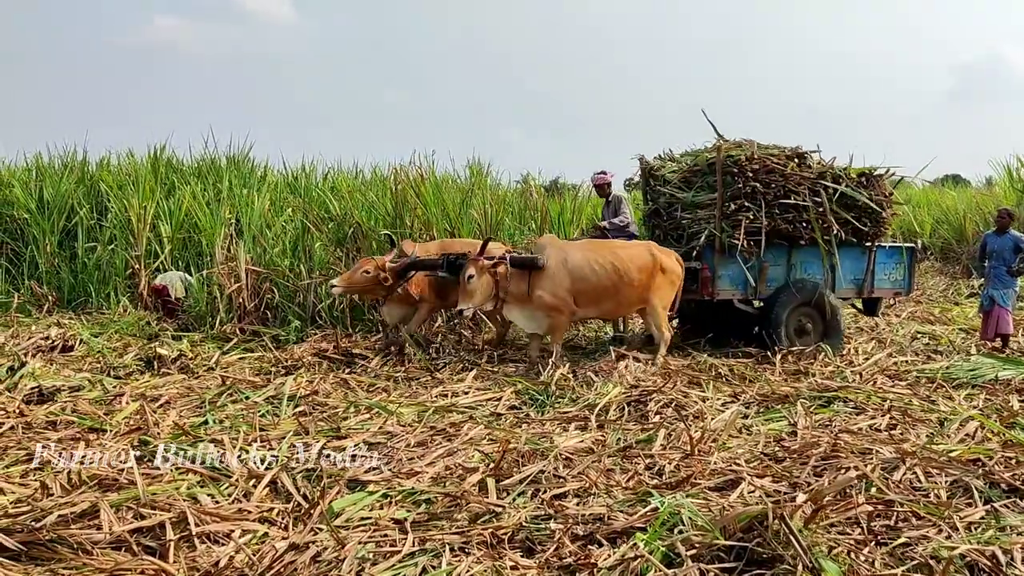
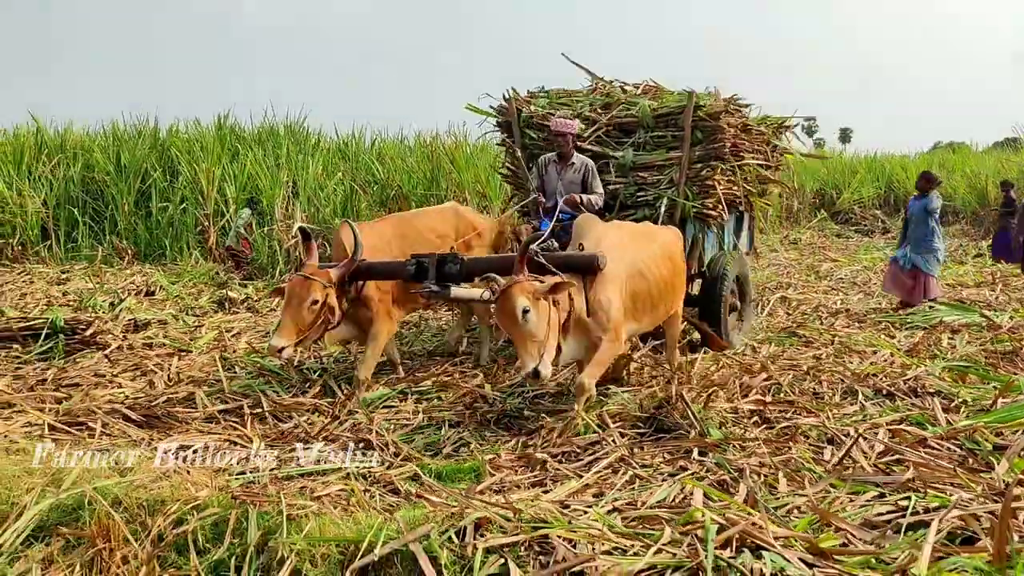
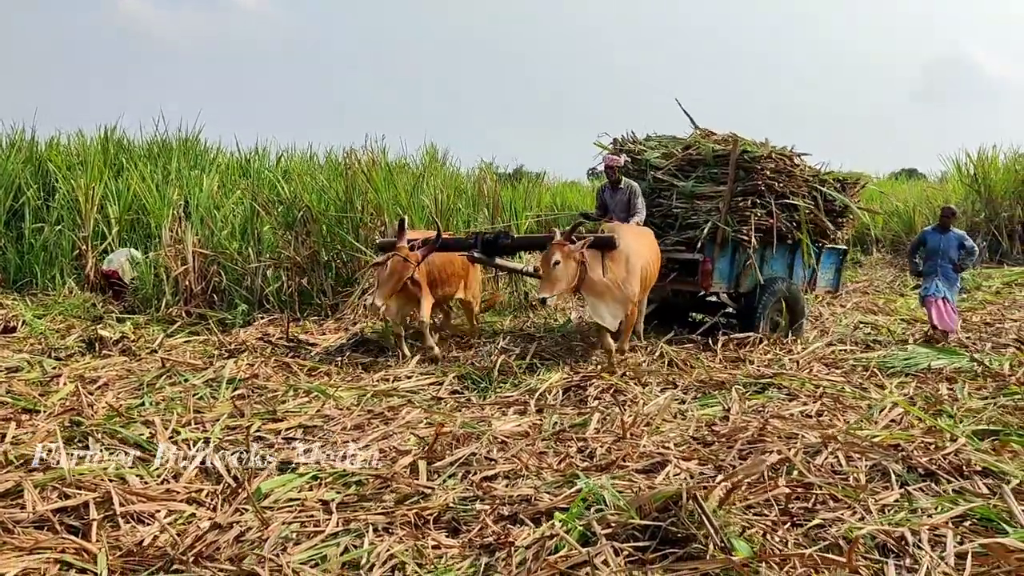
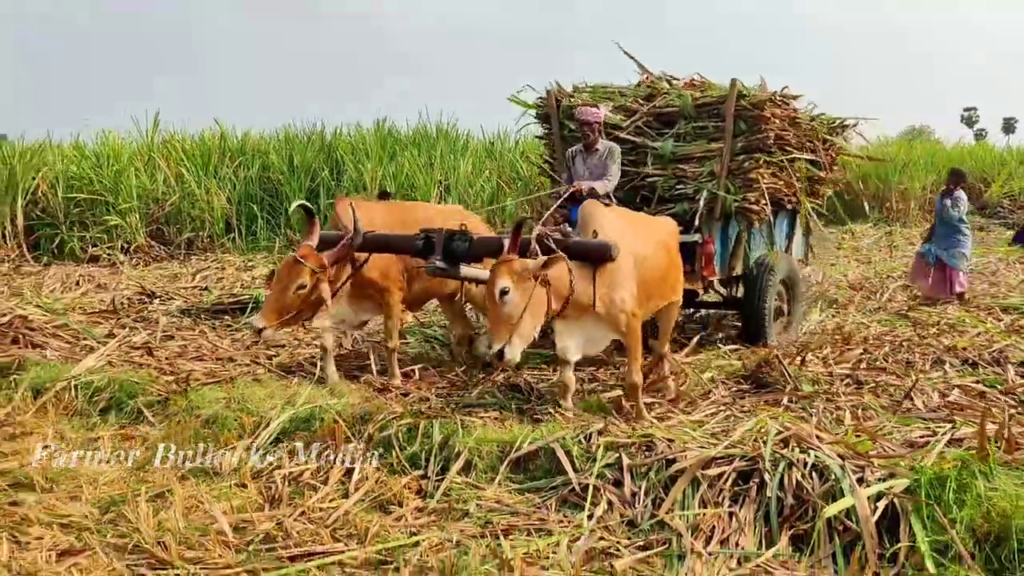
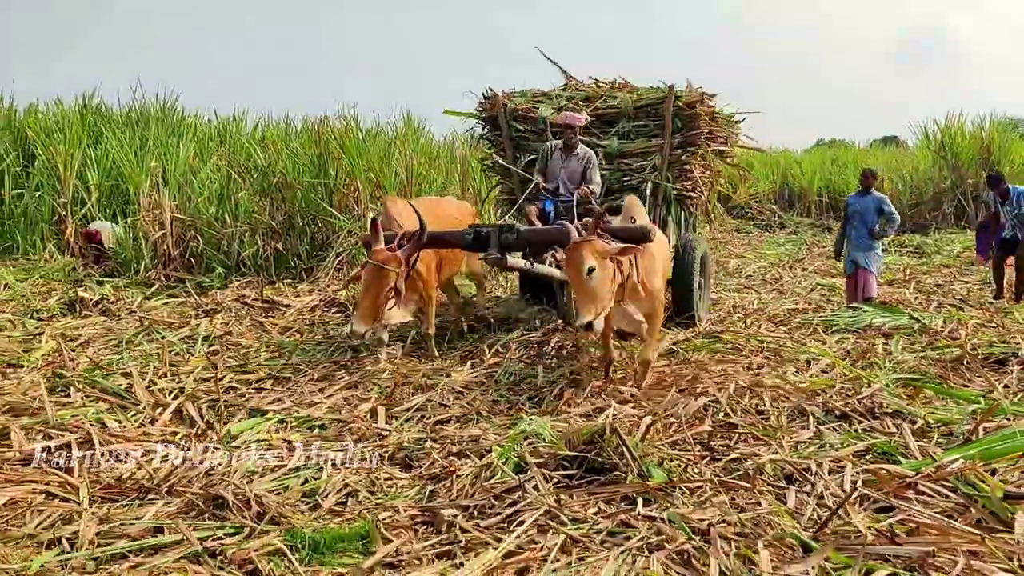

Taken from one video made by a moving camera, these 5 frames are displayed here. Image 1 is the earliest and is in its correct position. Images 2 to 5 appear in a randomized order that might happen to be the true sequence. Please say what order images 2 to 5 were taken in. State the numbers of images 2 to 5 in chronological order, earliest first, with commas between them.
3, 5, 2, 4
